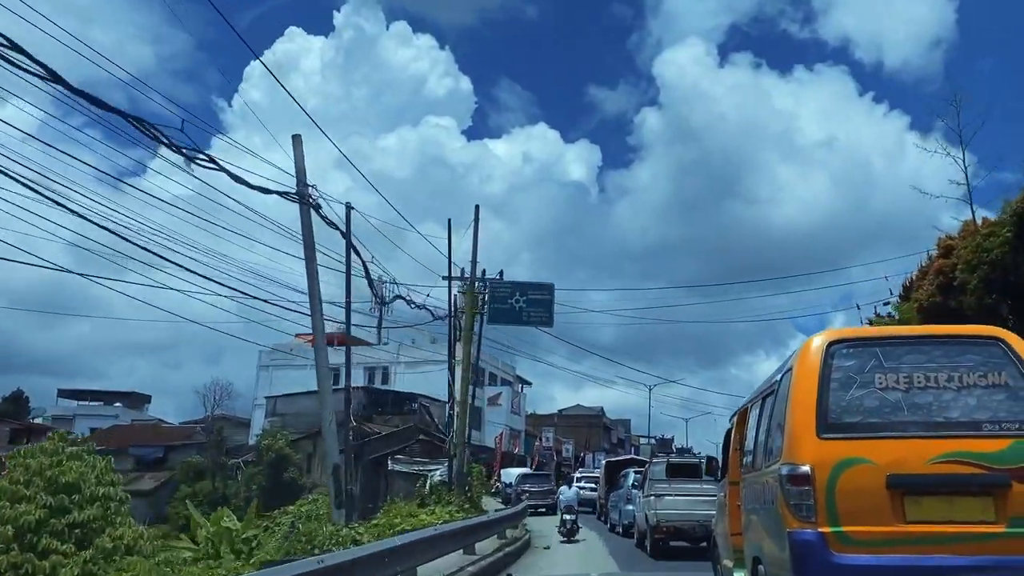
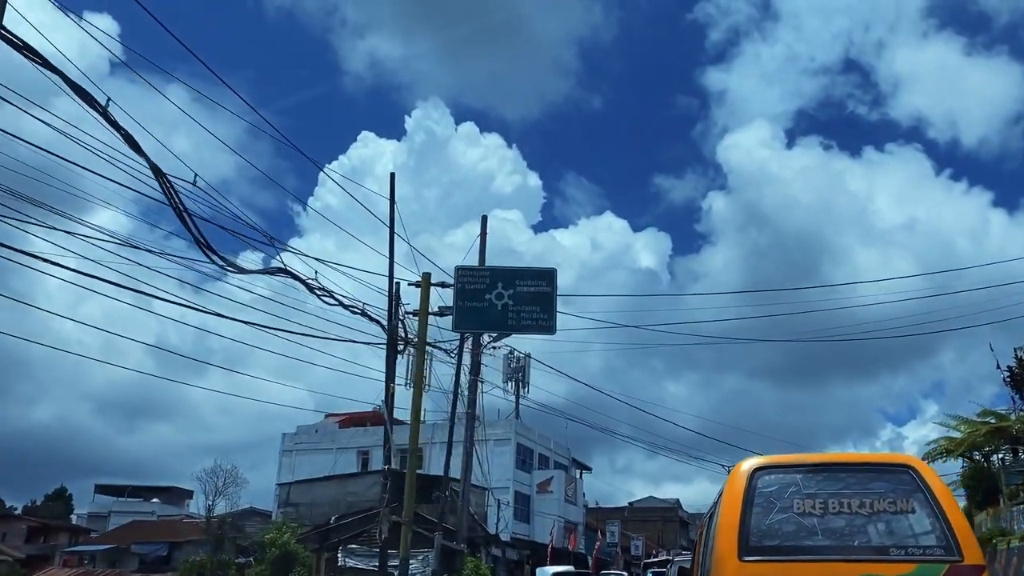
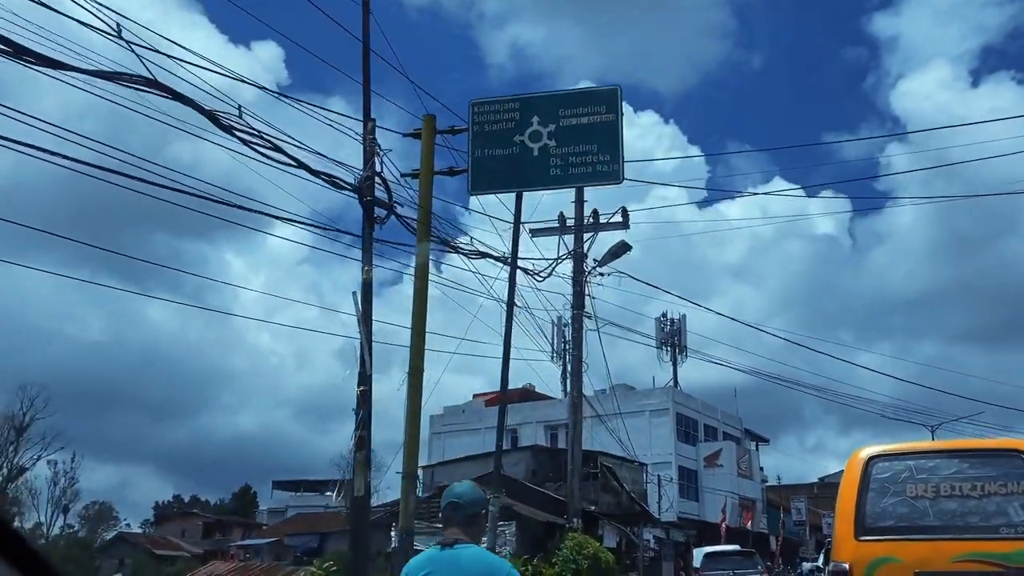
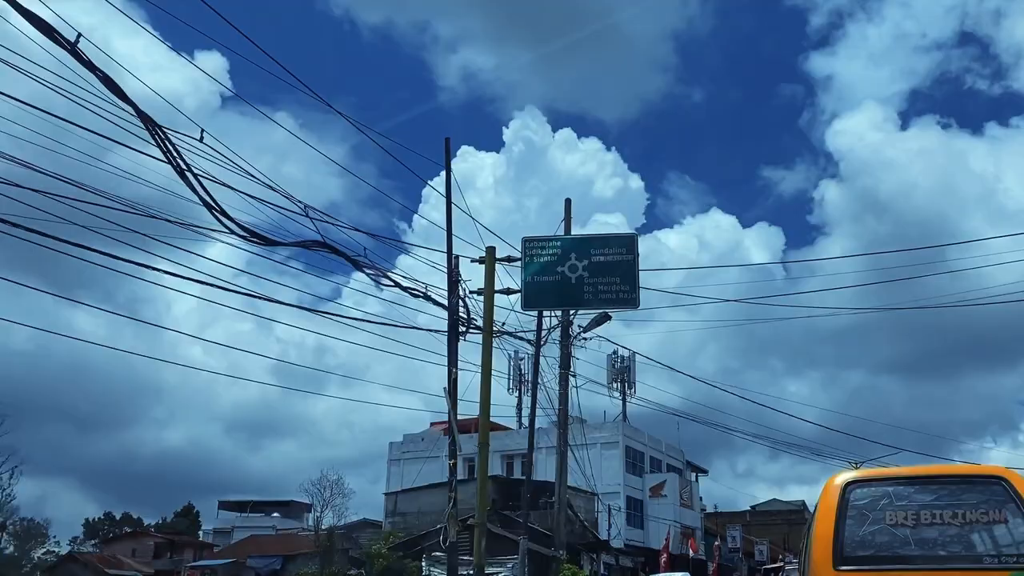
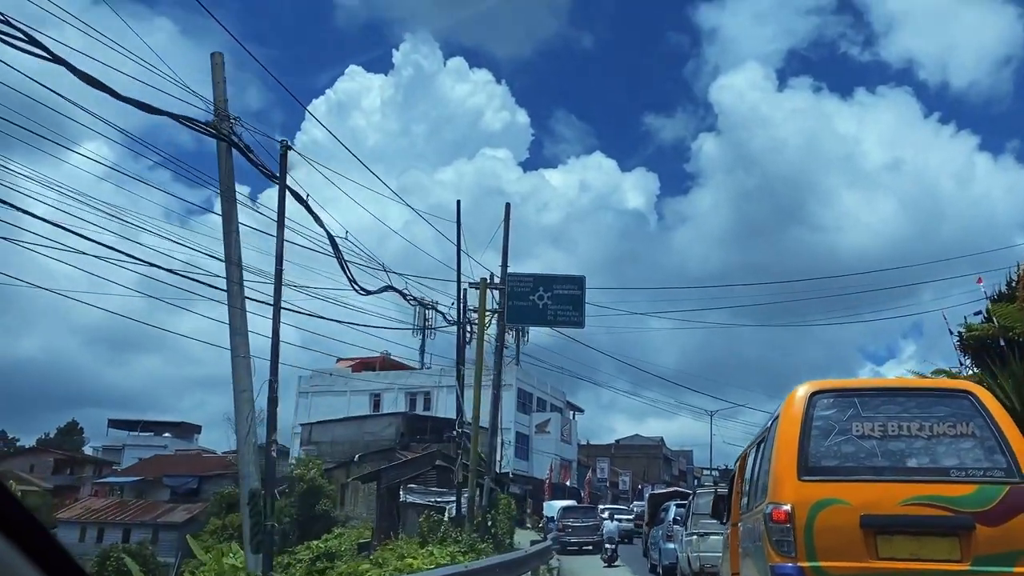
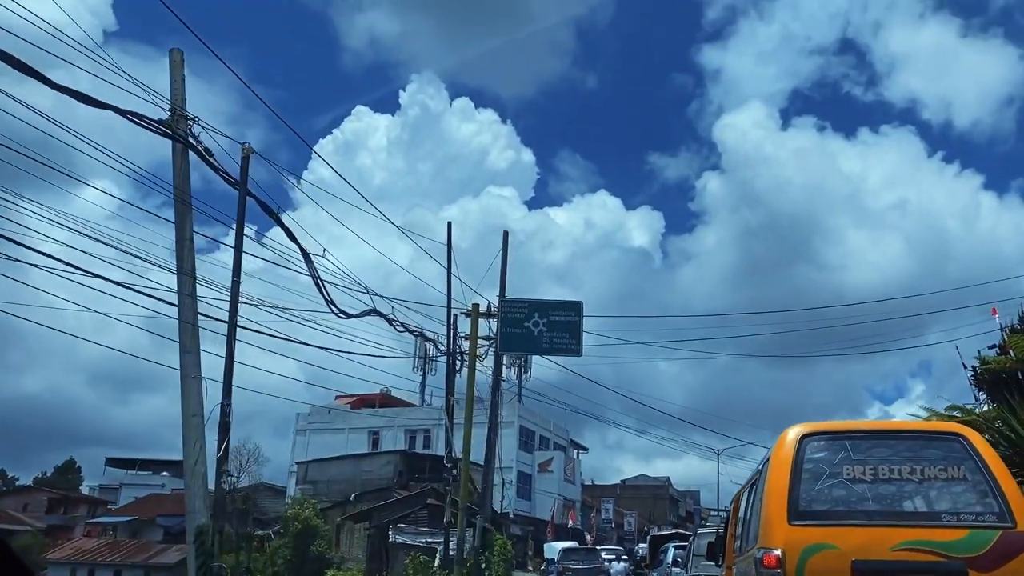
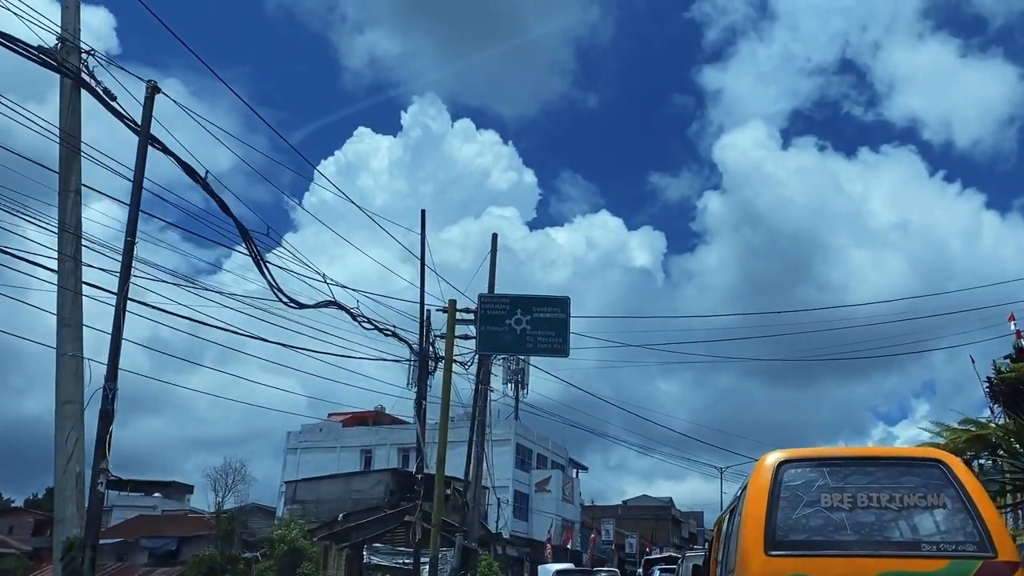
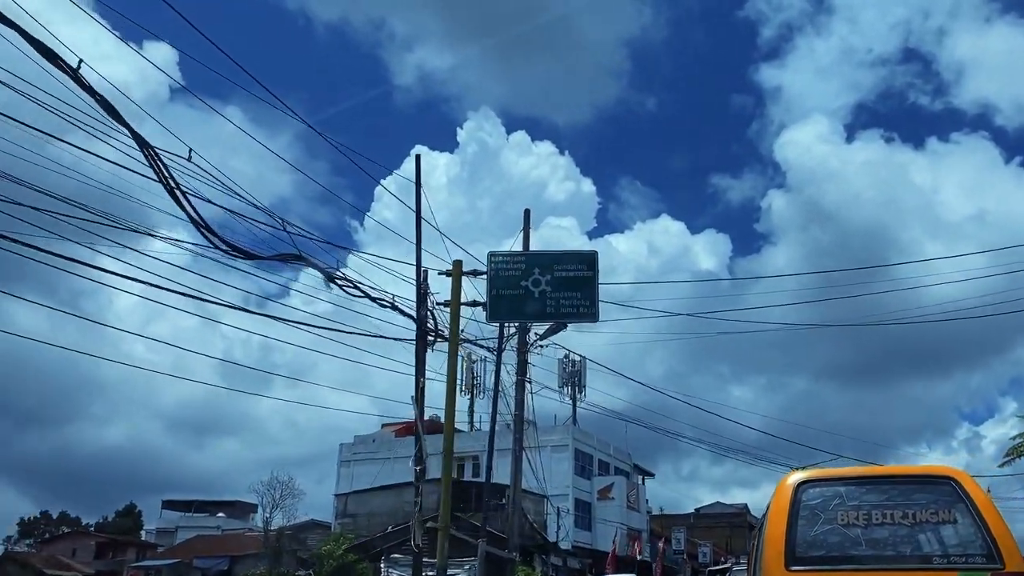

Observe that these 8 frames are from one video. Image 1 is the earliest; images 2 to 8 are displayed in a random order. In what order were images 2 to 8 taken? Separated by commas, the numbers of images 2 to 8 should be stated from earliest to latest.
5, 6, 7, 2, 8, 4, 3
